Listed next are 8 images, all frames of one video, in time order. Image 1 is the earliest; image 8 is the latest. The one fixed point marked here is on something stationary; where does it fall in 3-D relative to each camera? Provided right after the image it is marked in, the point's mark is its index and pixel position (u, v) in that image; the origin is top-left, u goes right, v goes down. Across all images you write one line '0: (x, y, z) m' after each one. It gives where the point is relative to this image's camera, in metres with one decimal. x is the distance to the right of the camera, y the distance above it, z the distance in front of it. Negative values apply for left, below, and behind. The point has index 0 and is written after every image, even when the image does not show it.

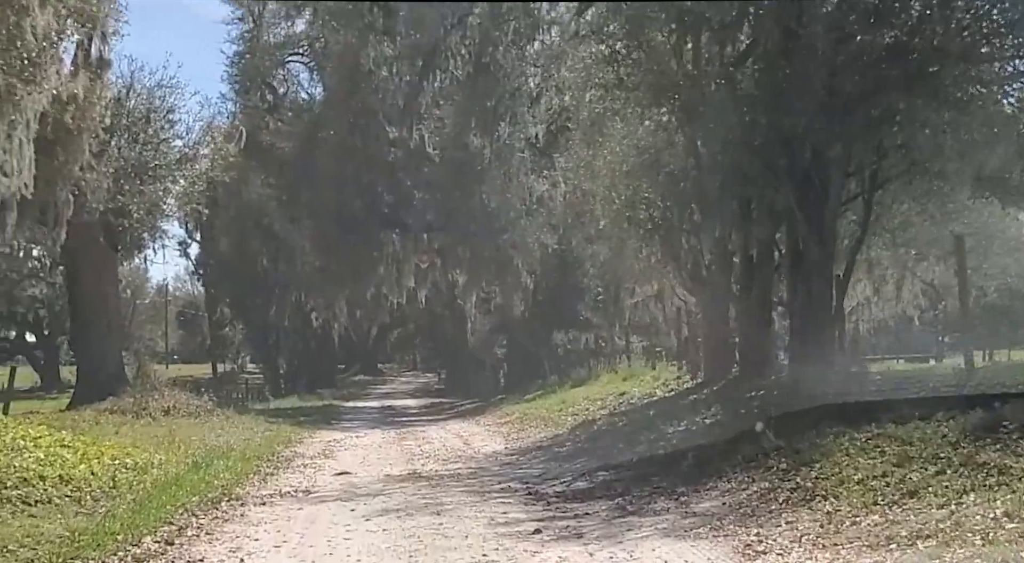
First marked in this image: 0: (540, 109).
0: (+0.5, +3.0, +20.9) m
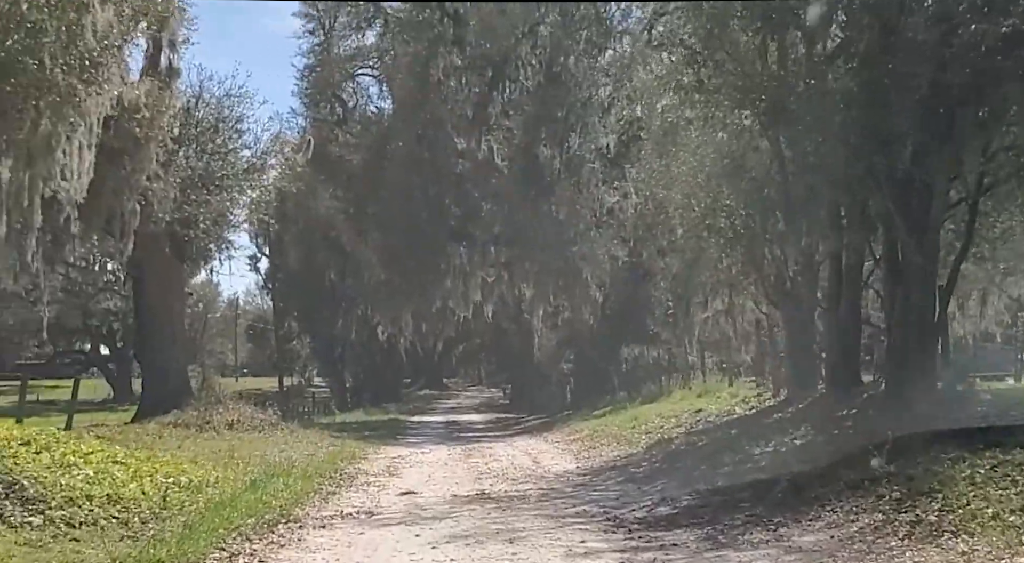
0: (+1.7, +2.8, +20.4) m
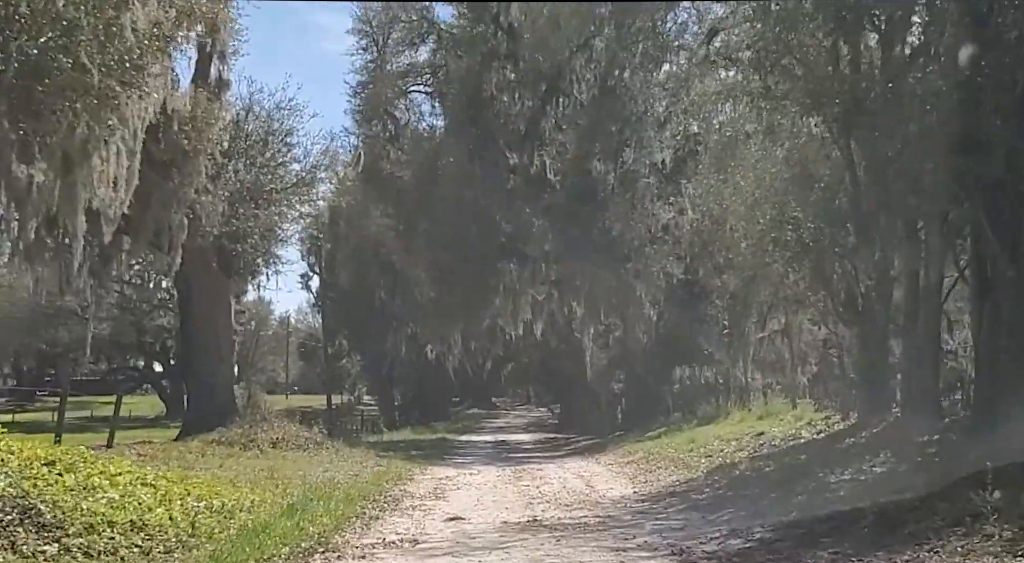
0: (+2.6, +2.5, +20.0) m
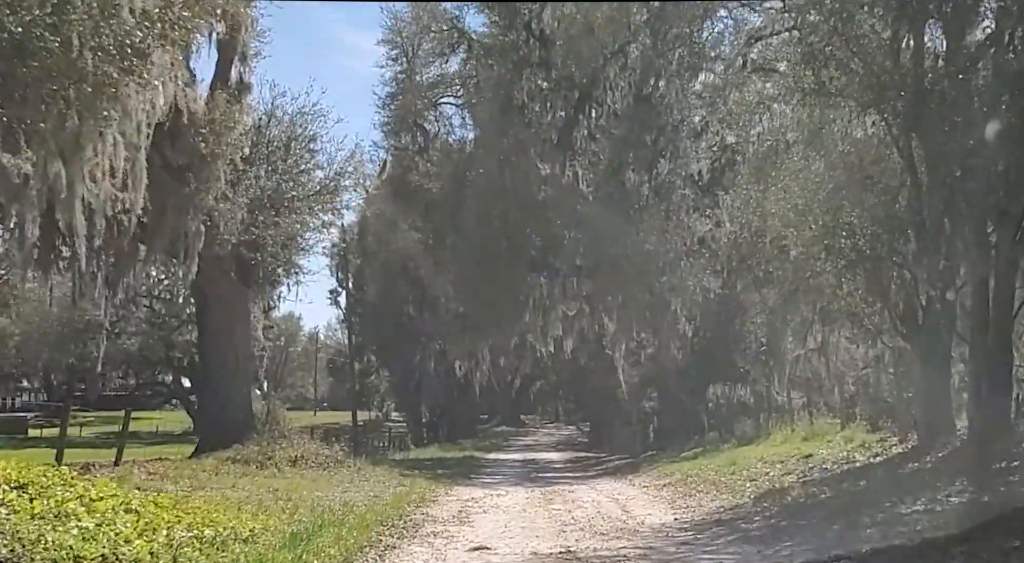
0: (+3.1, +2.2, +19.3) m
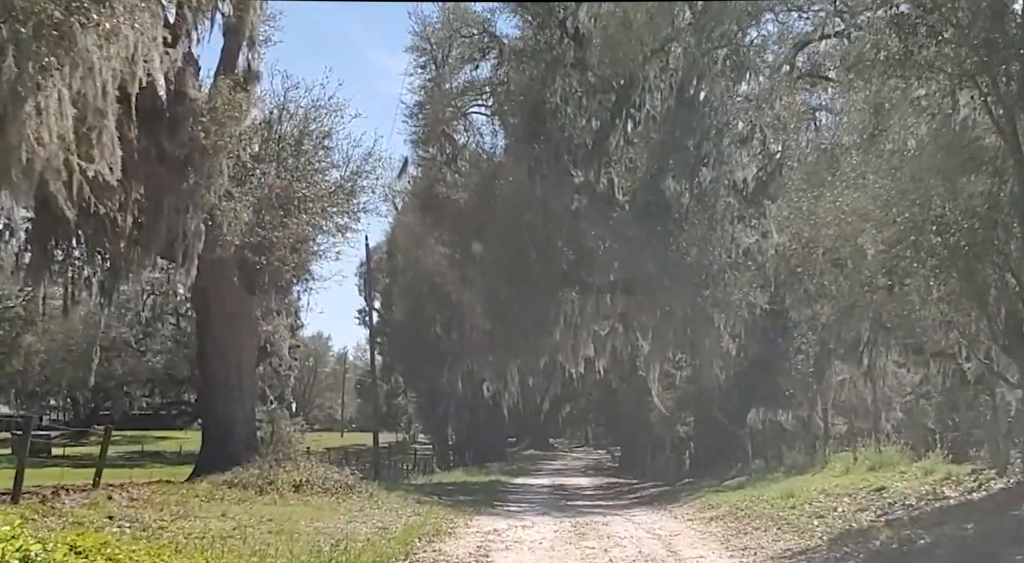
0: (+3.5, +2.0, +18.0) m
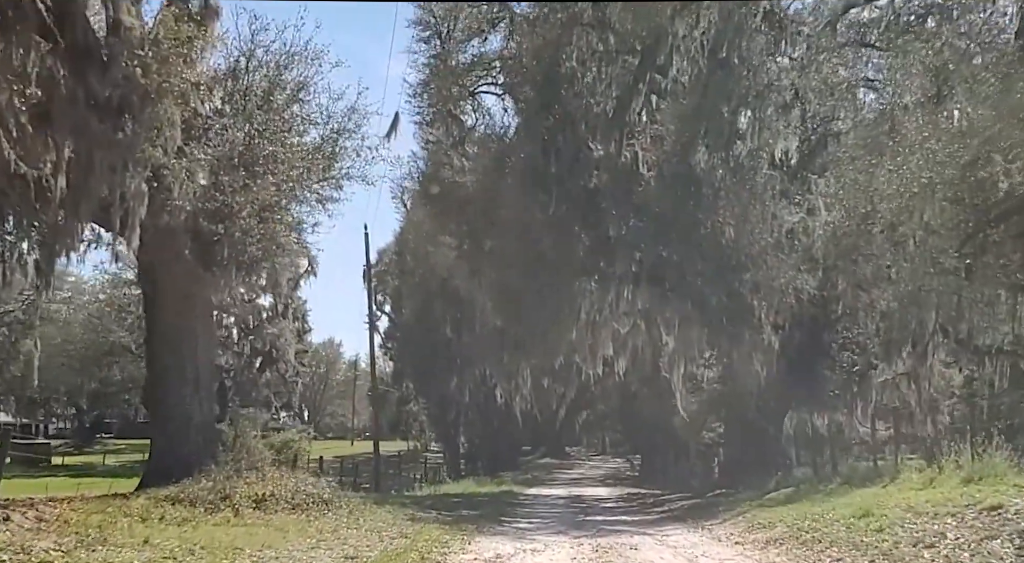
0: (+3.7, +2.2, +16.0) m
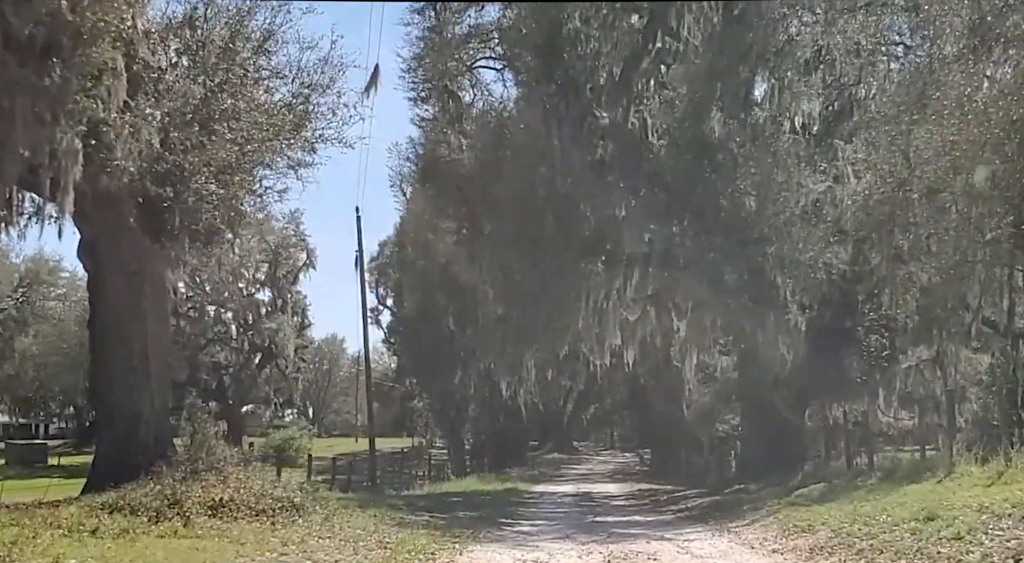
0: (+3.6, +2.5, +14.6) m
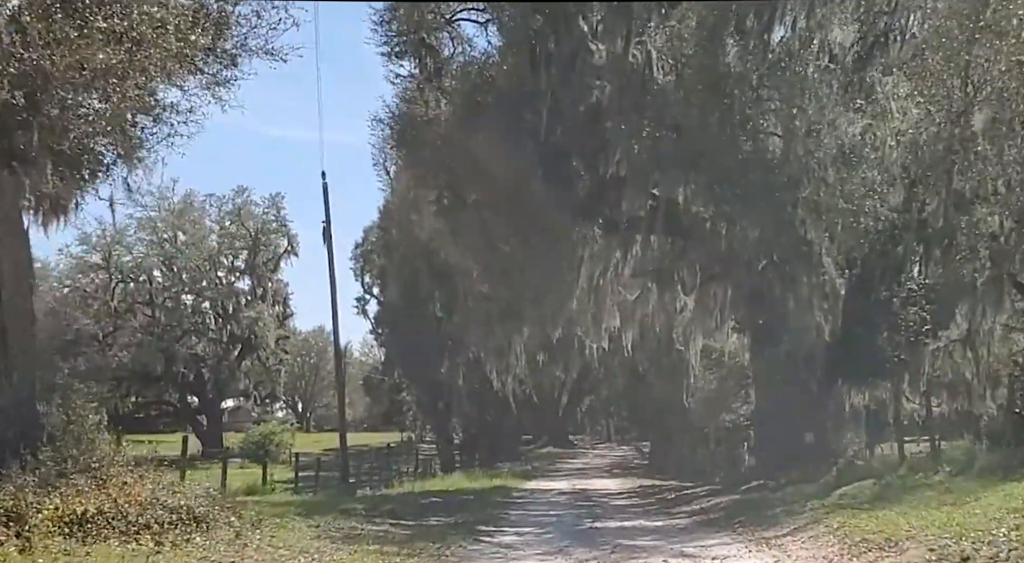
0: (+3.4, +2.9, +12.5) m
